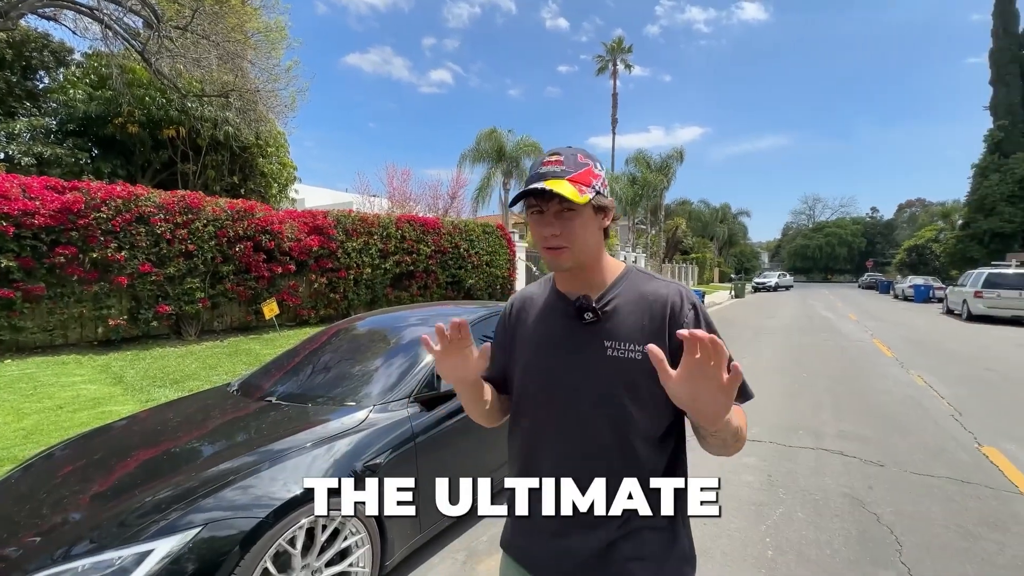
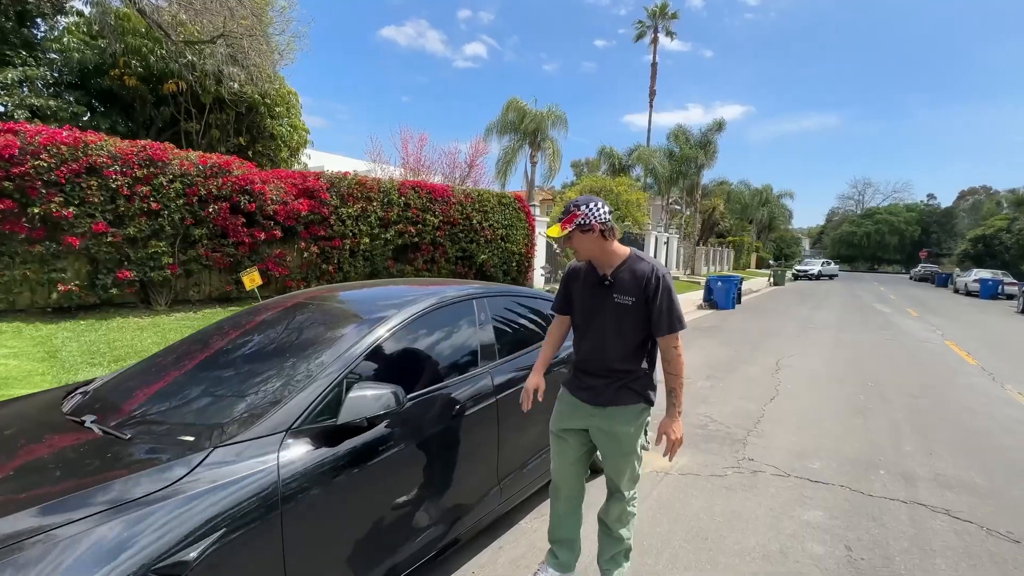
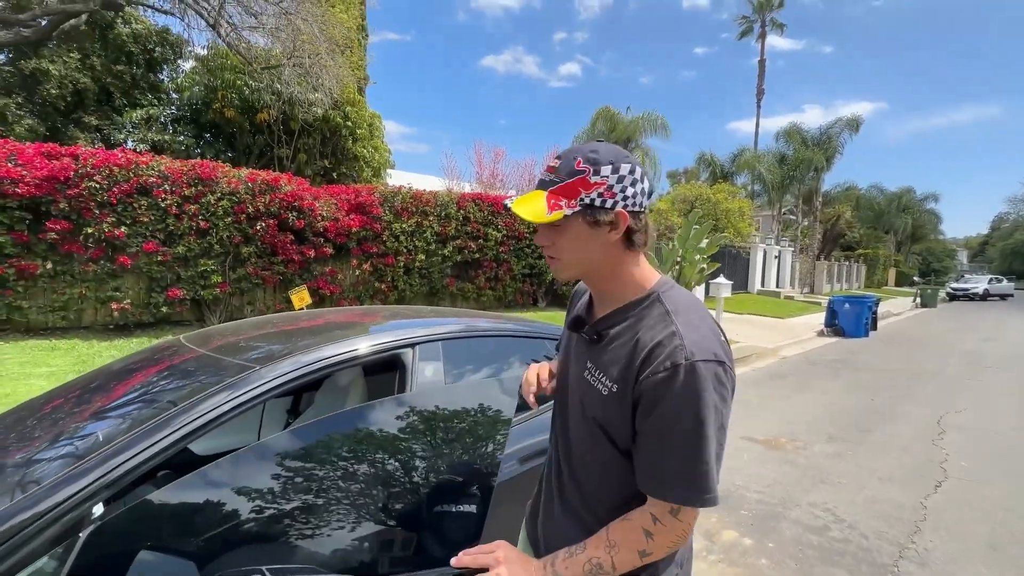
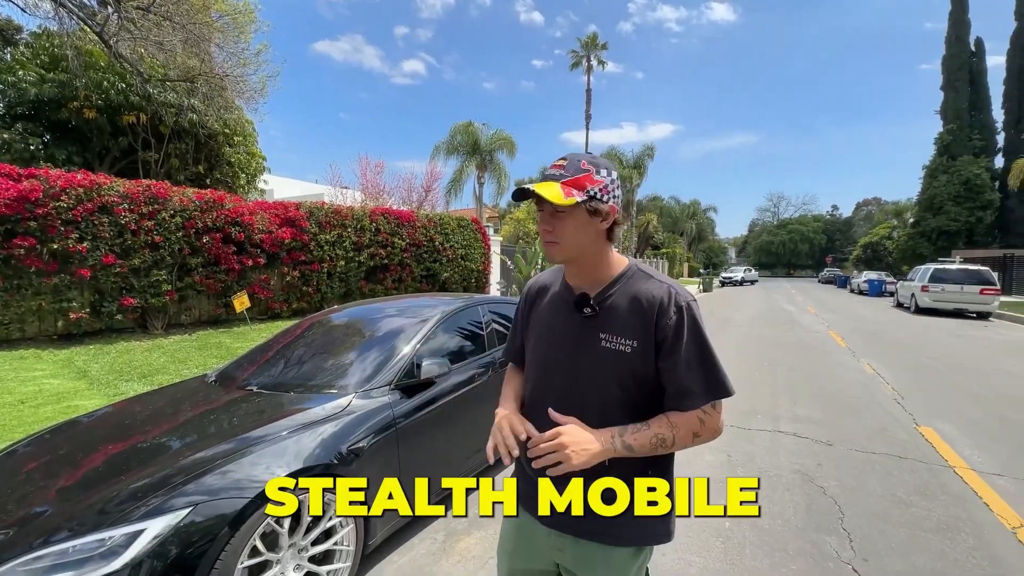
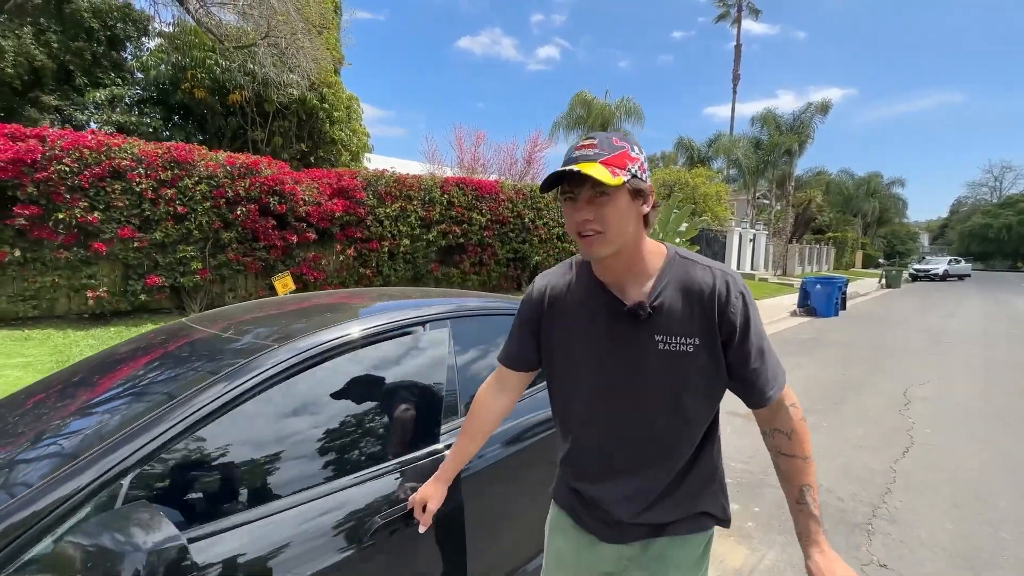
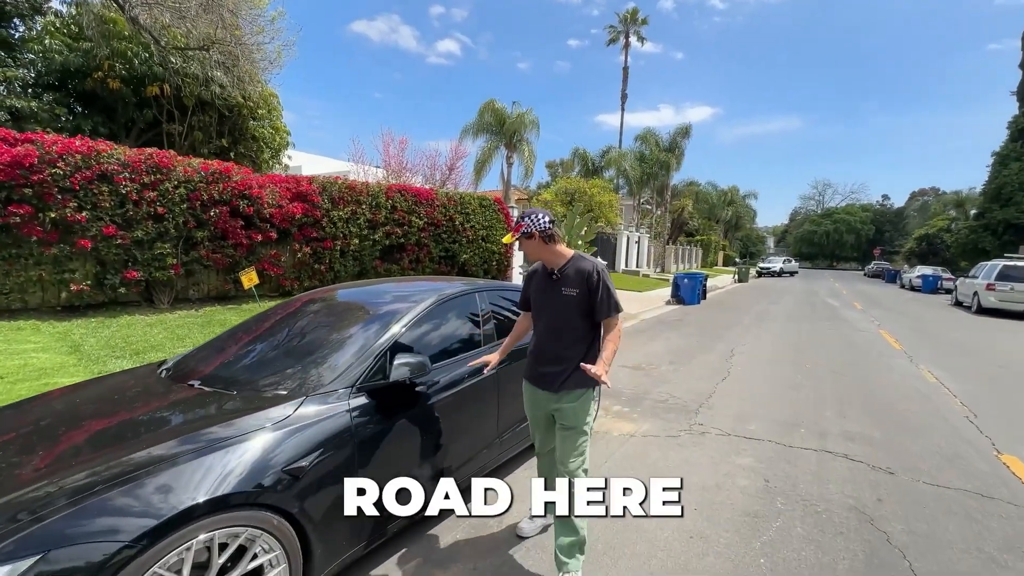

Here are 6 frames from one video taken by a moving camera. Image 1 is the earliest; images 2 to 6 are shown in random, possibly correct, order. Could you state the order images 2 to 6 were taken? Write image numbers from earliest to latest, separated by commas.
4, 6, 2, 5, 3
